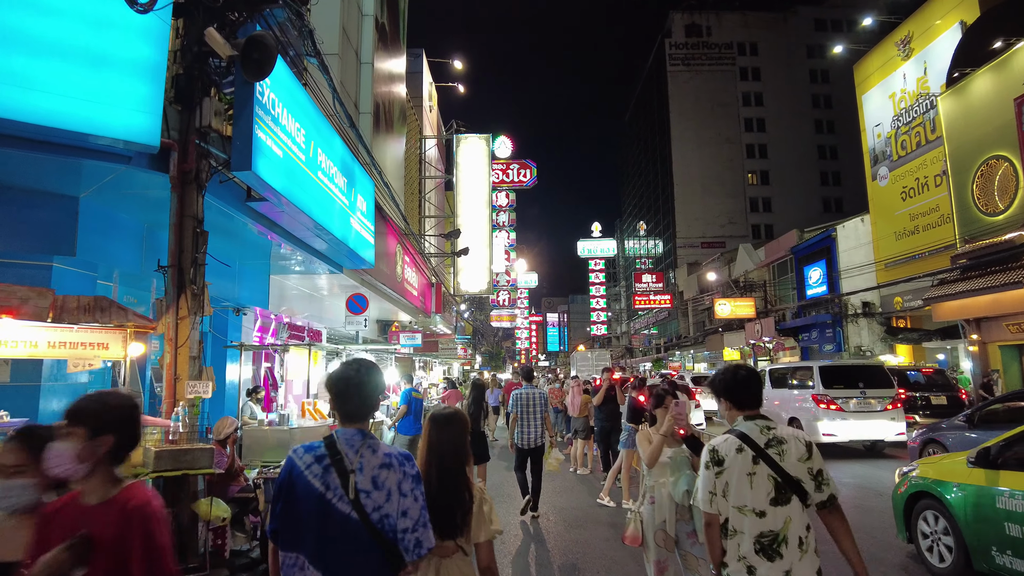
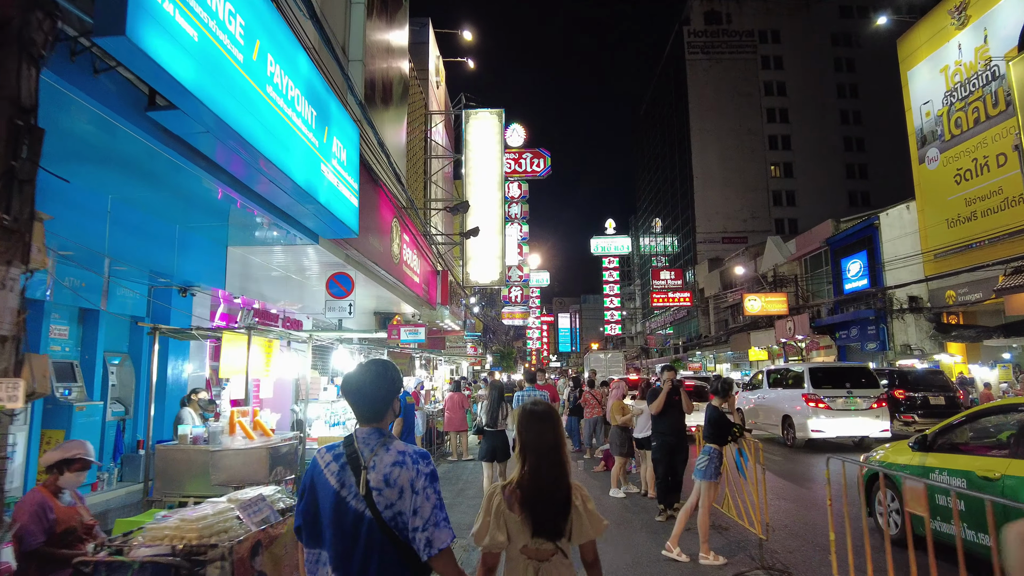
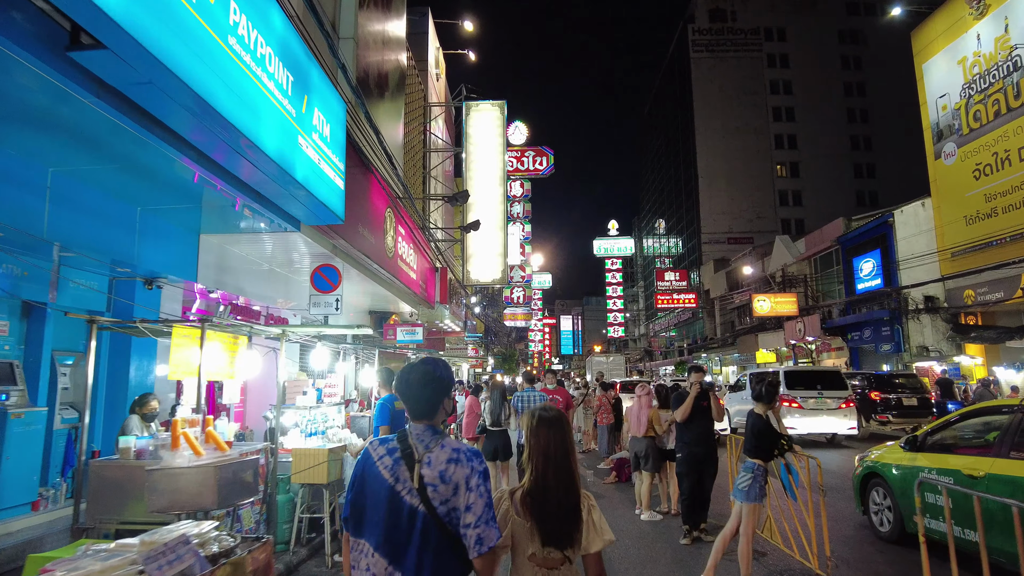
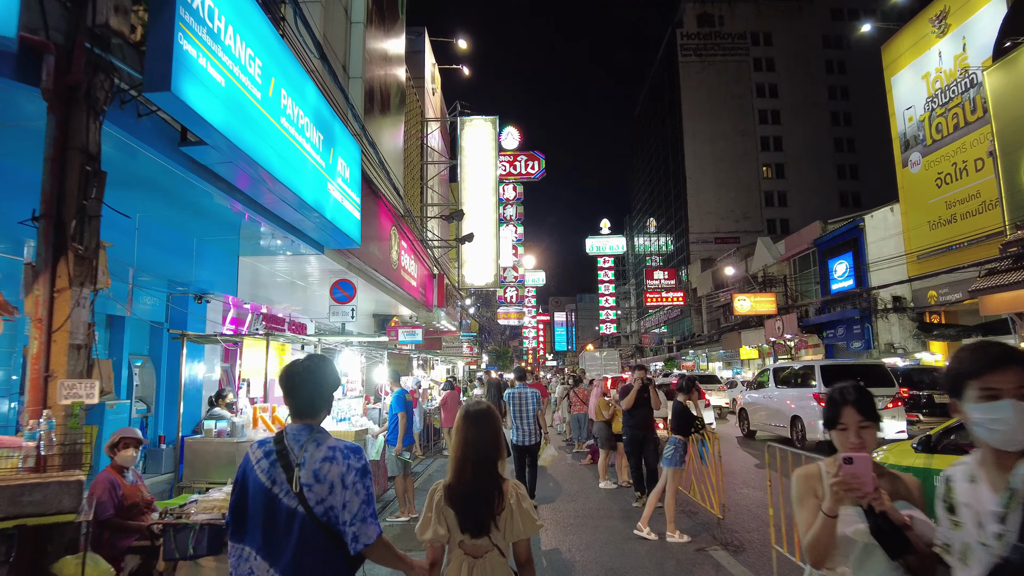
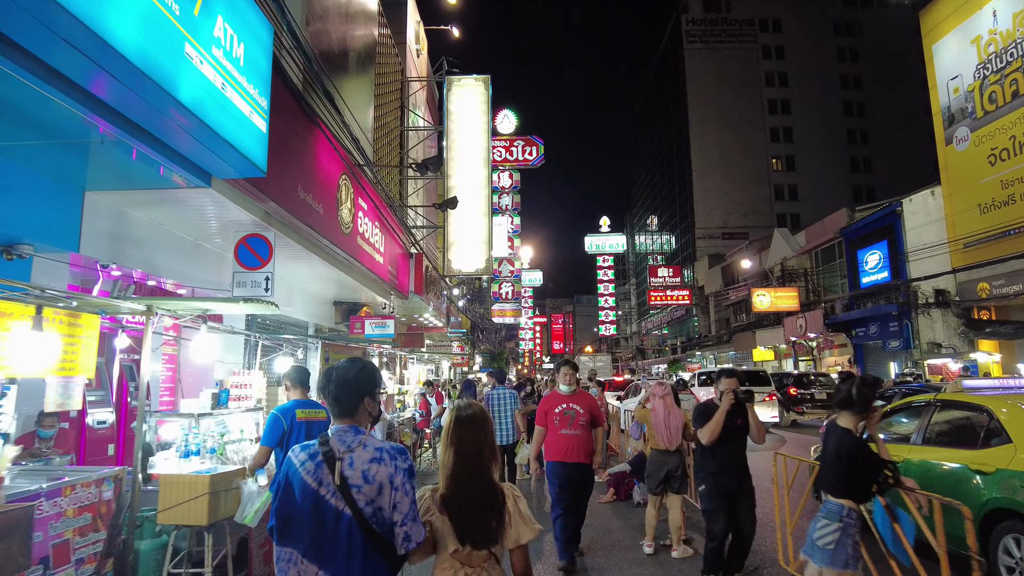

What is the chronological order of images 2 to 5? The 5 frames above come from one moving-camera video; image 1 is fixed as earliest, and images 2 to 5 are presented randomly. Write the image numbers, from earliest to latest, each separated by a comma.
4, 2, 3, 5
